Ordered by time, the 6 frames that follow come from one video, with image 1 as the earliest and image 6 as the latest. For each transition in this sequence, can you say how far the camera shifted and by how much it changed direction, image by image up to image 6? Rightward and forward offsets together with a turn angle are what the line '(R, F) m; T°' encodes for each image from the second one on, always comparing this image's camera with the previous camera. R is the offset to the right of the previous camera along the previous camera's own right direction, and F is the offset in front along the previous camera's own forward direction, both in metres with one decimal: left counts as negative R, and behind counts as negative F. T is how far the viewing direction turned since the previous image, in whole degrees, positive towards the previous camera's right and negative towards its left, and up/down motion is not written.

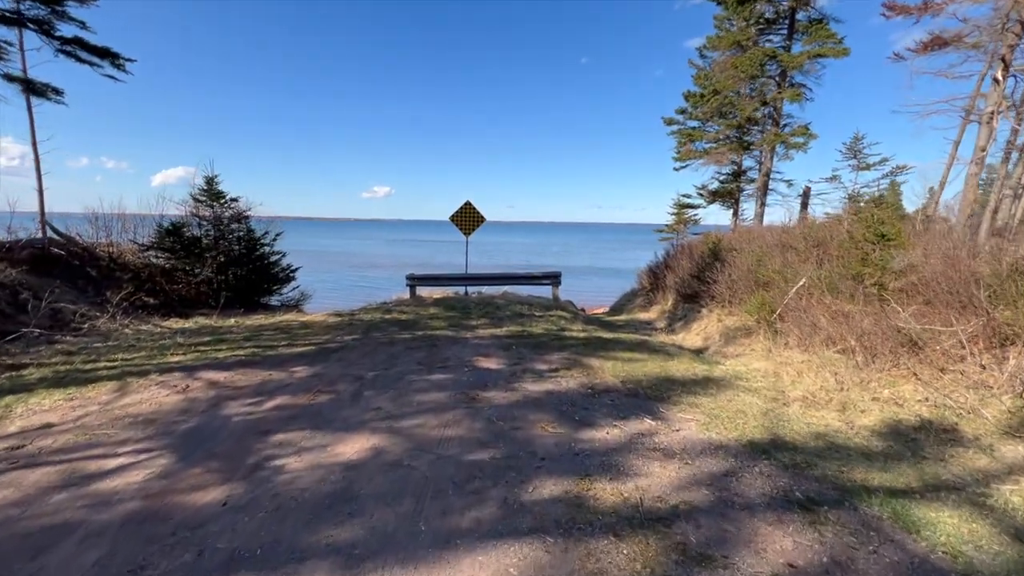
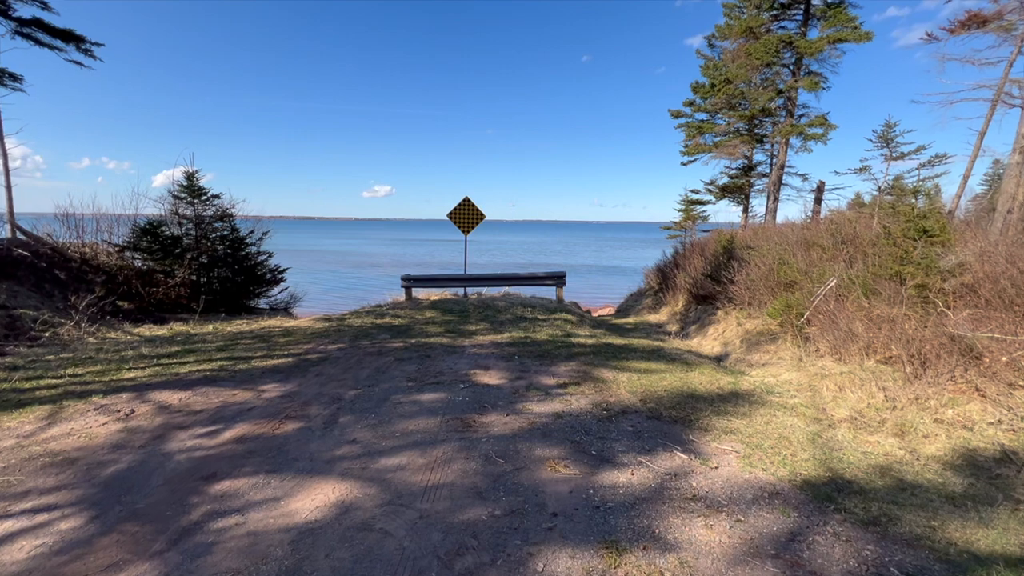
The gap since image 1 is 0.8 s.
(0.0, +0.8) m; 0°
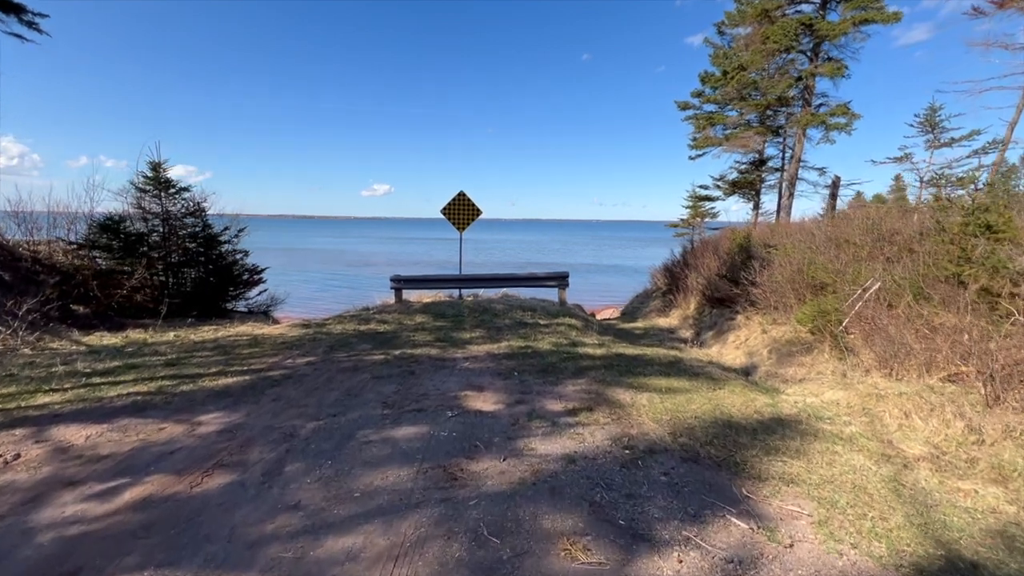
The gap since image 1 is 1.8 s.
(0.0, +1.0) m; 0°
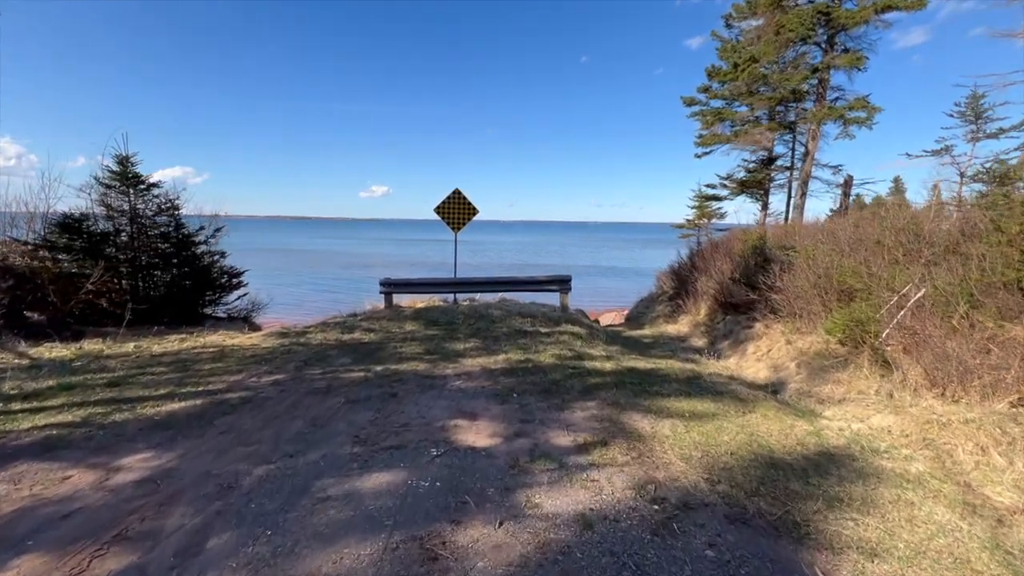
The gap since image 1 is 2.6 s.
(0.0, +0.8) m; 0°
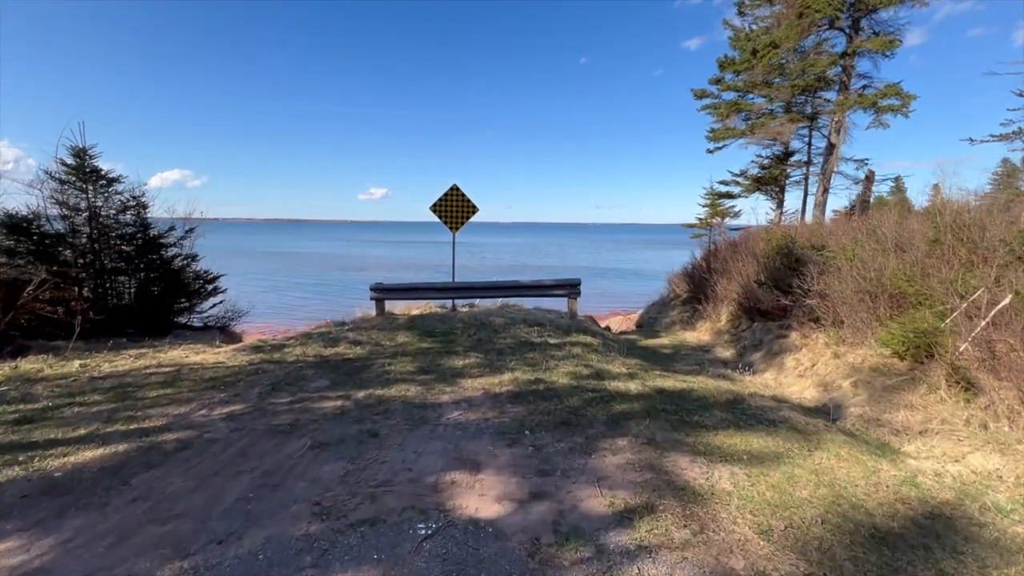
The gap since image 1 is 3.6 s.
(-0.1, +1.0) m; 0°
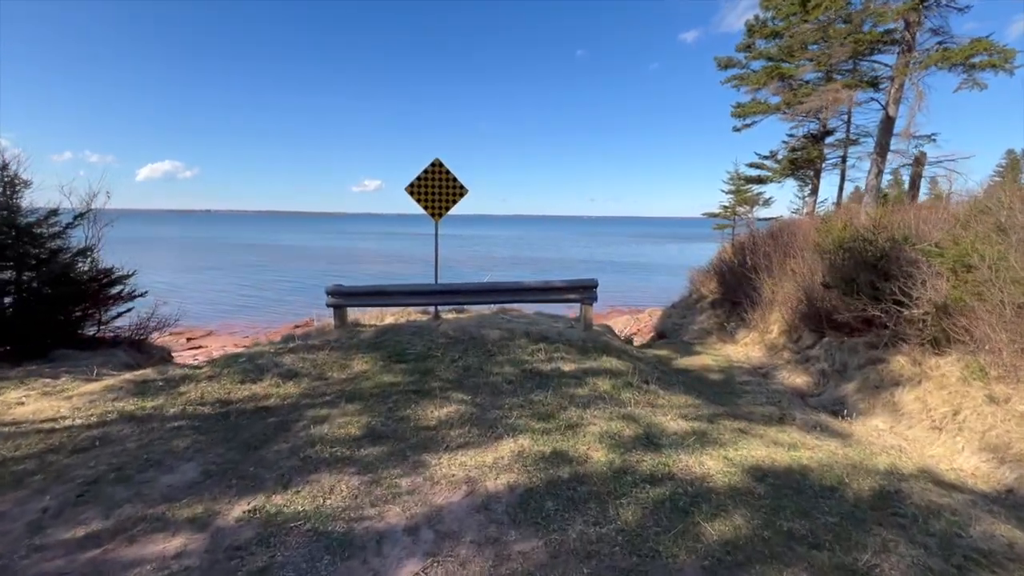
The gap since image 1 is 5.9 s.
(-0.1, +2.2) m; +1°
